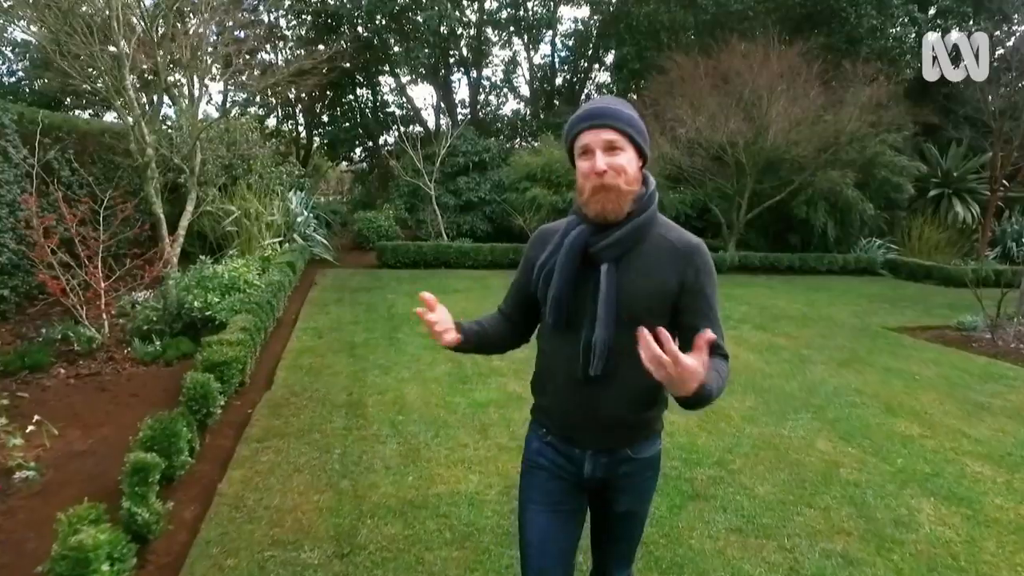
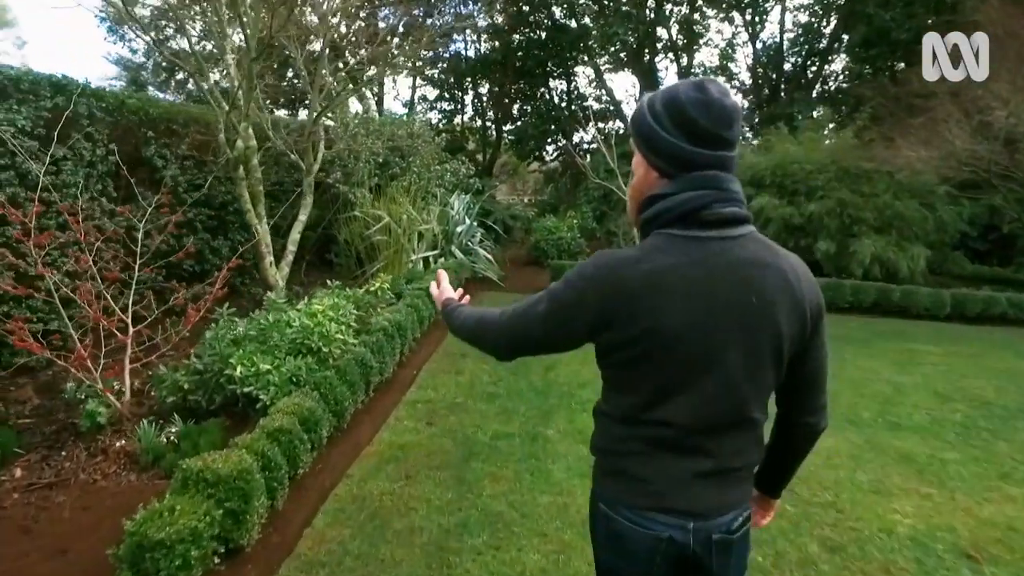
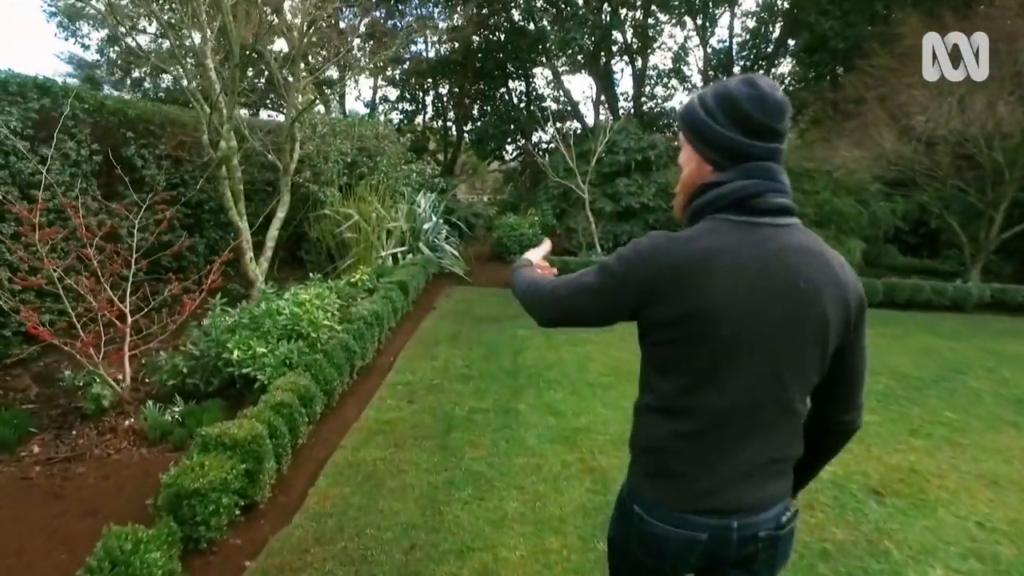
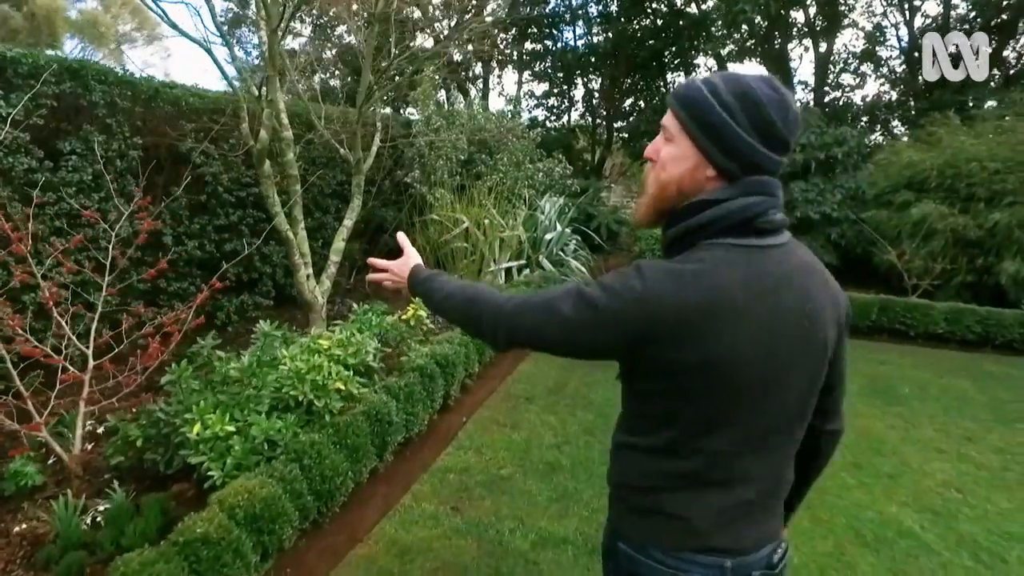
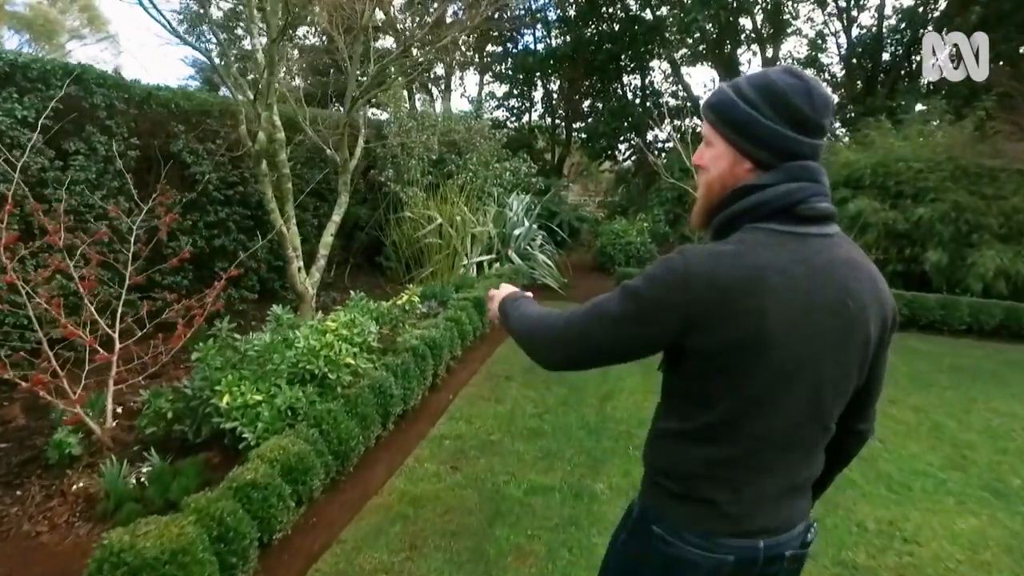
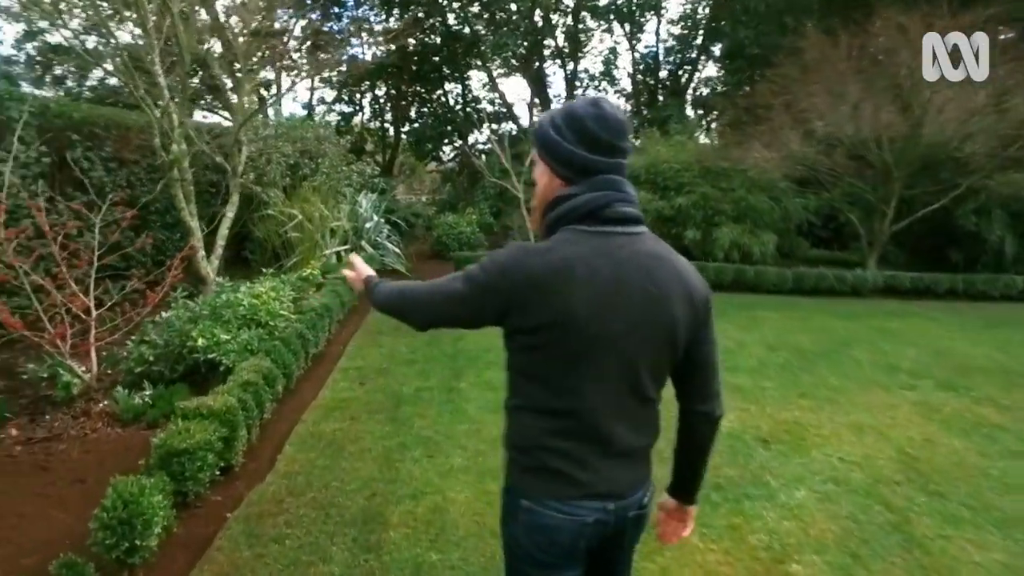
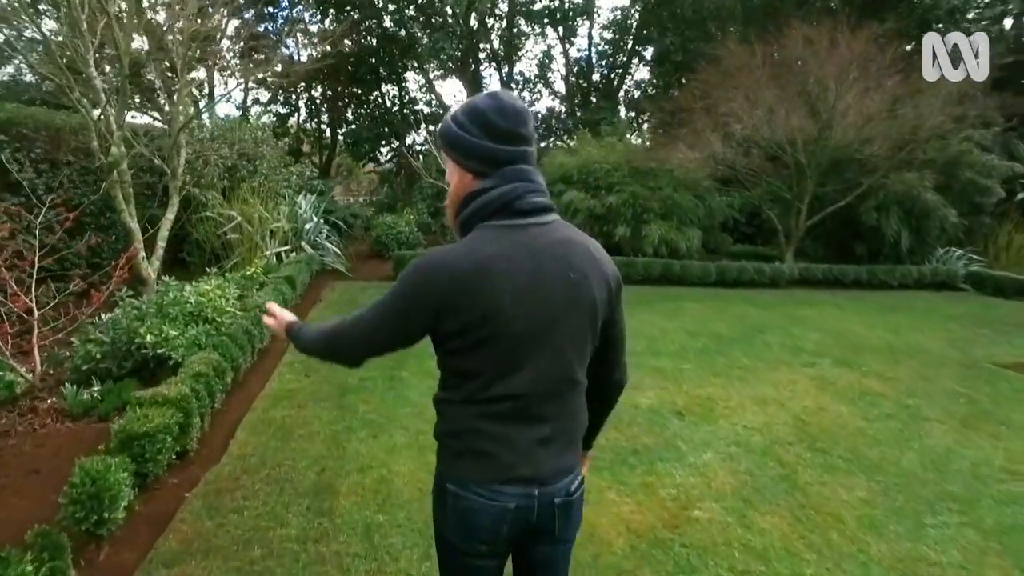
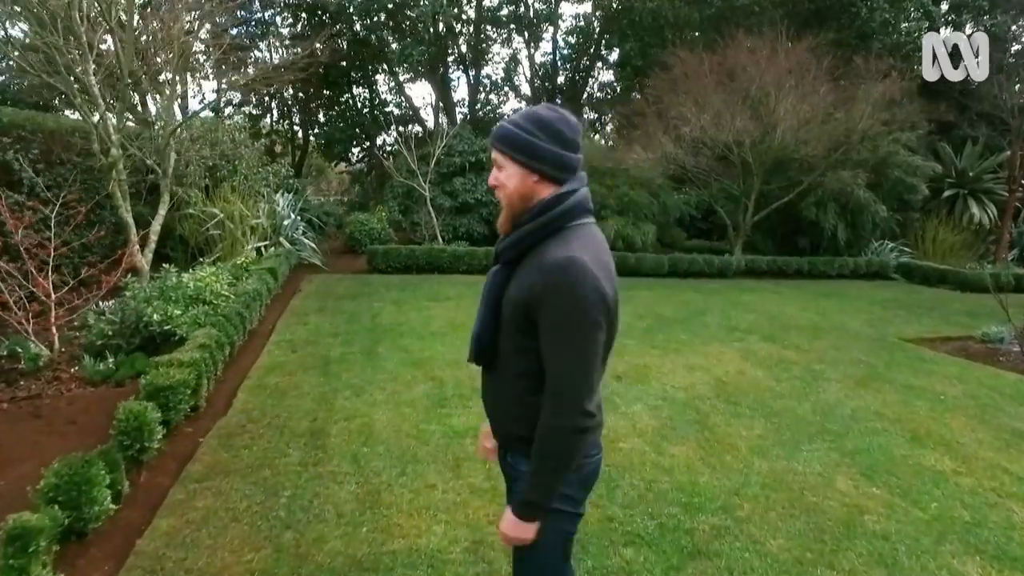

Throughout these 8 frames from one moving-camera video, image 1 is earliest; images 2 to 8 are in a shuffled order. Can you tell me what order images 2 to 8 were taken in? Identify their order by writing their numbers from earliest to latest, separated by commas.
8, 7, 6, 3, 2, 5, 4
